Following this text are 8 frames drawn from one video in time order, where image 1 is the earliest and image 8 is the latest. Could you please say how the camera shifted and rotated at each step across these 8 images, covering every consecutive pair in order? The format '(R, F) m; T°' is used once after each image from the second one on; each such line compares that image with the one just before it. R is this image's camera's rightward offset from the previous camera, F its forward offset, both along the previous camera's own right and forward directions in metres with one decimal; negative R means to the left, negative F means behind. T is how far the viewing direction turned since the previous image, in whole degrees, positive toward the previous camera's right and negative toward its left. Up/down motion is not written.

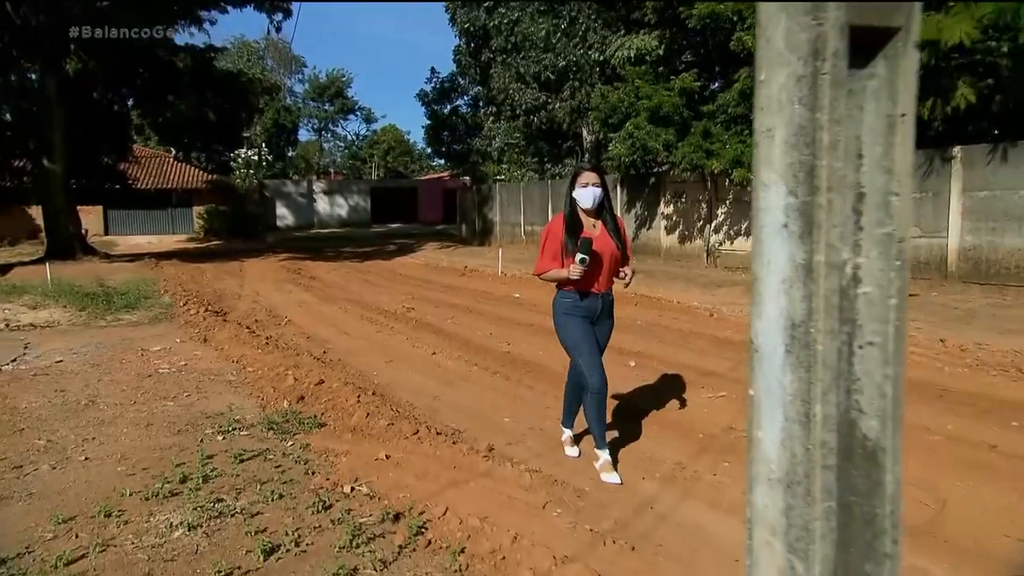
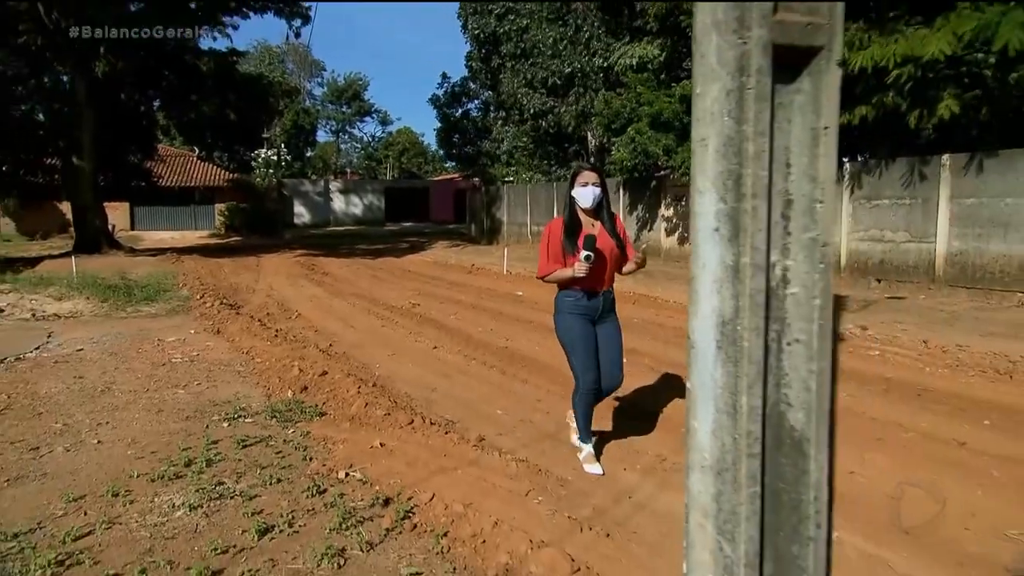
(+0.3, -0.1) m; -2°
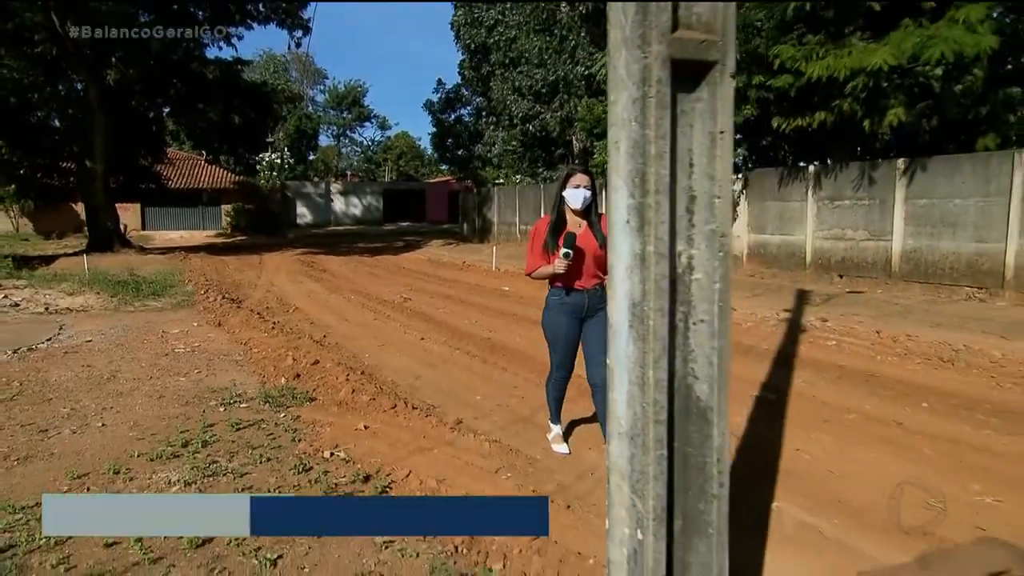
(+0.3, -0.3) m; -1°
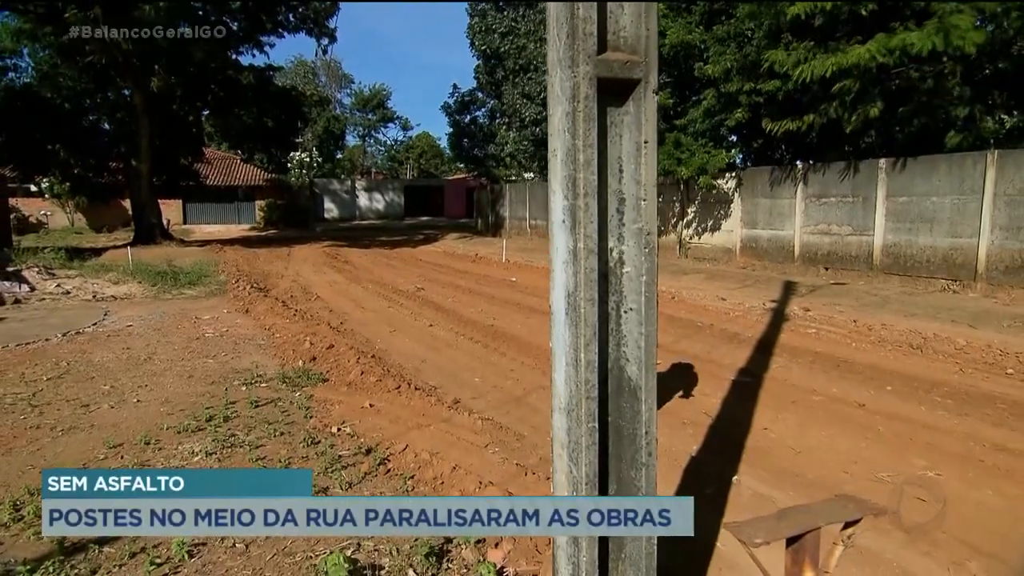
(+0.4, -0.3) m; -4°
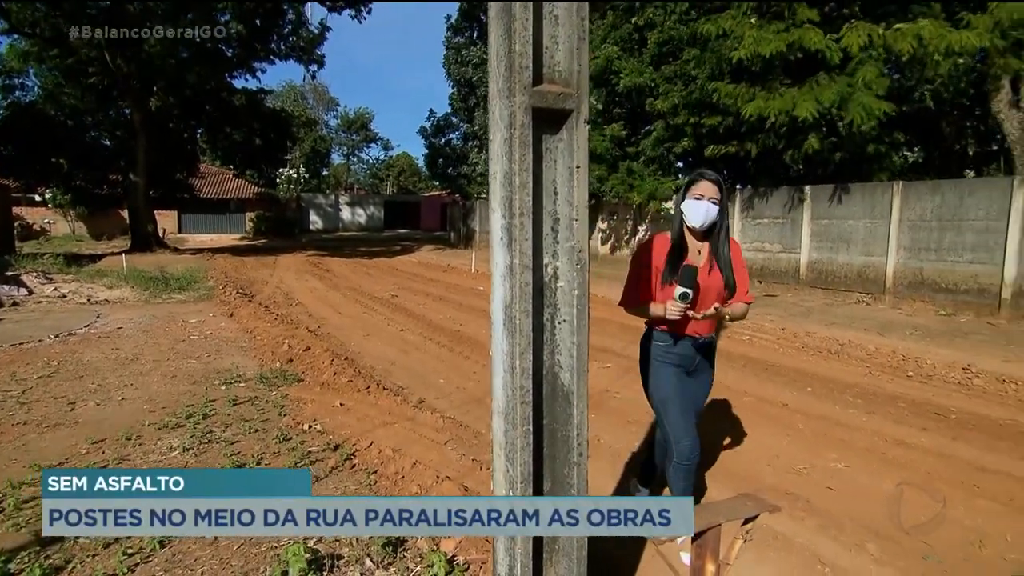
(+0.3, -0.4) m; +1°
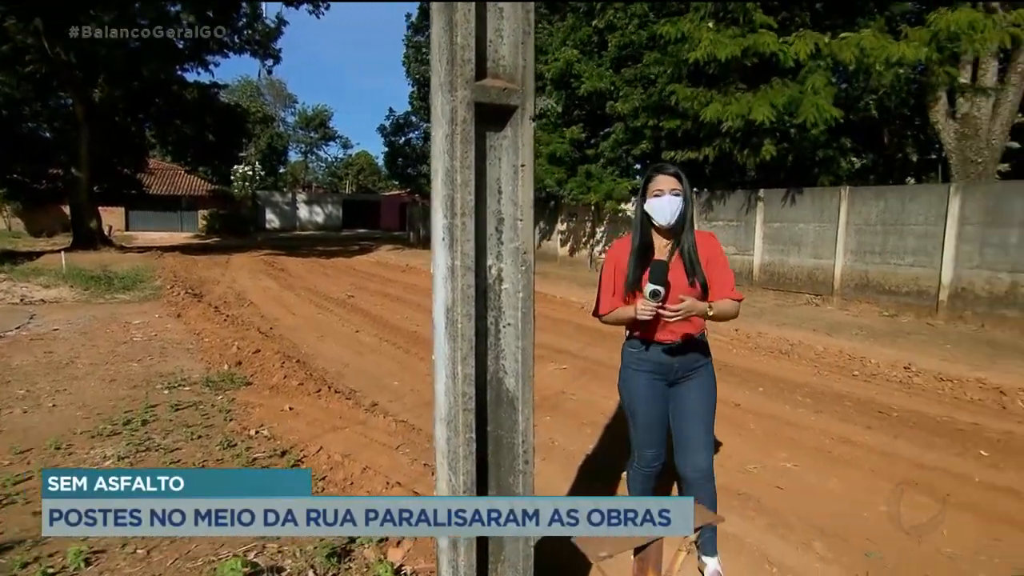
(+0.1, +0.1) m; +3°
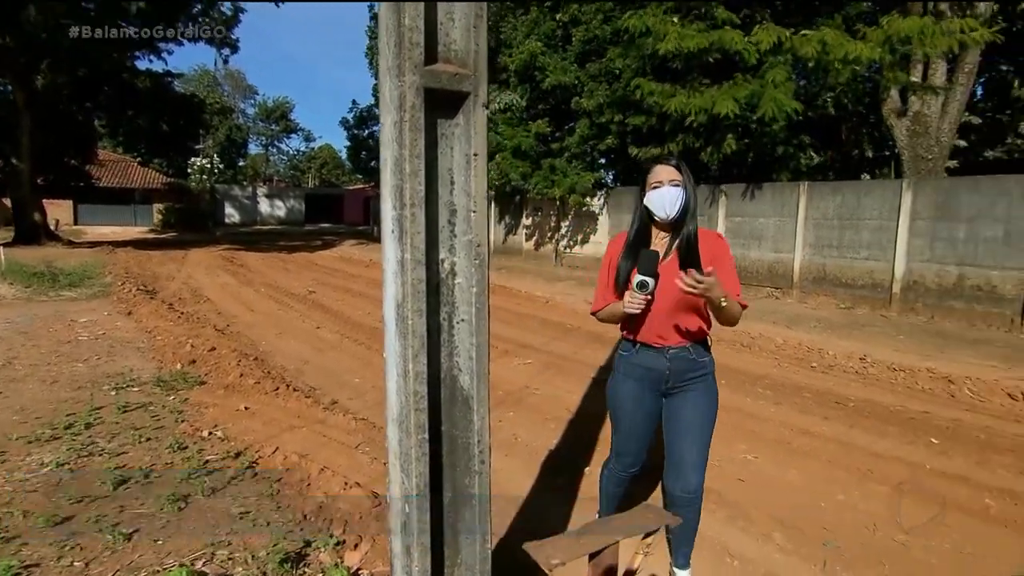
(0.0, +0.1) m; +3°
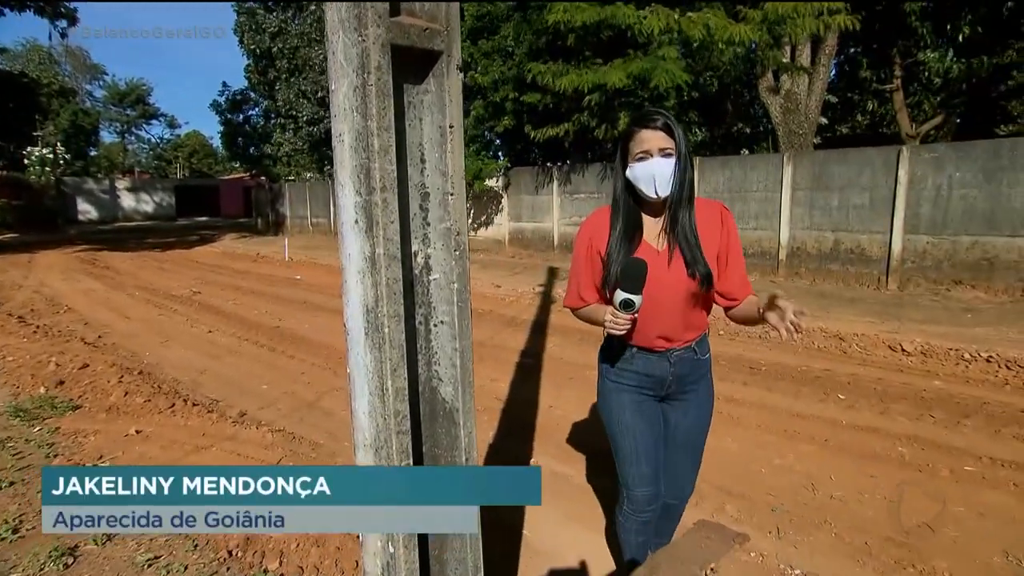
(-0.3, +0.3) m; +10°
